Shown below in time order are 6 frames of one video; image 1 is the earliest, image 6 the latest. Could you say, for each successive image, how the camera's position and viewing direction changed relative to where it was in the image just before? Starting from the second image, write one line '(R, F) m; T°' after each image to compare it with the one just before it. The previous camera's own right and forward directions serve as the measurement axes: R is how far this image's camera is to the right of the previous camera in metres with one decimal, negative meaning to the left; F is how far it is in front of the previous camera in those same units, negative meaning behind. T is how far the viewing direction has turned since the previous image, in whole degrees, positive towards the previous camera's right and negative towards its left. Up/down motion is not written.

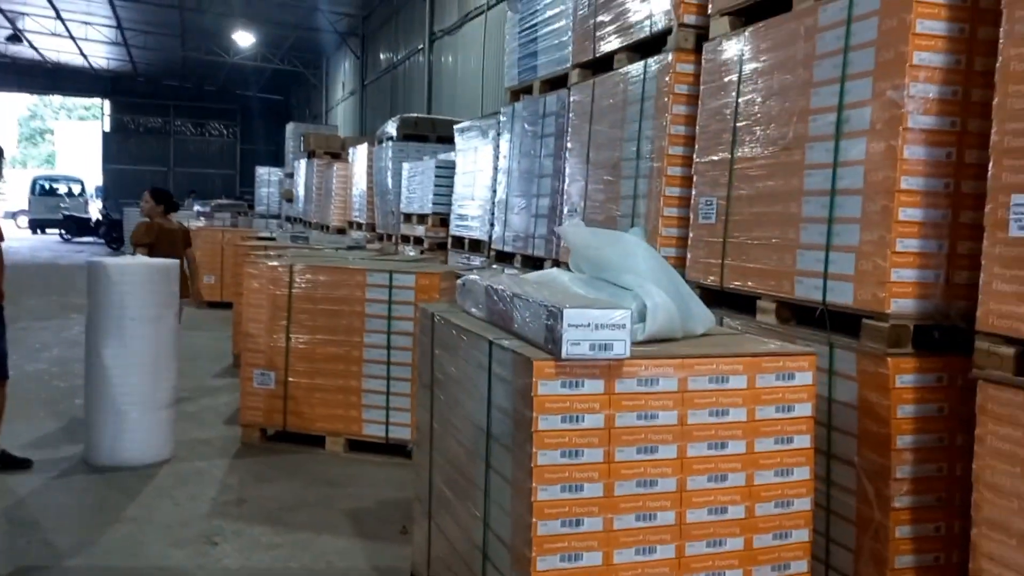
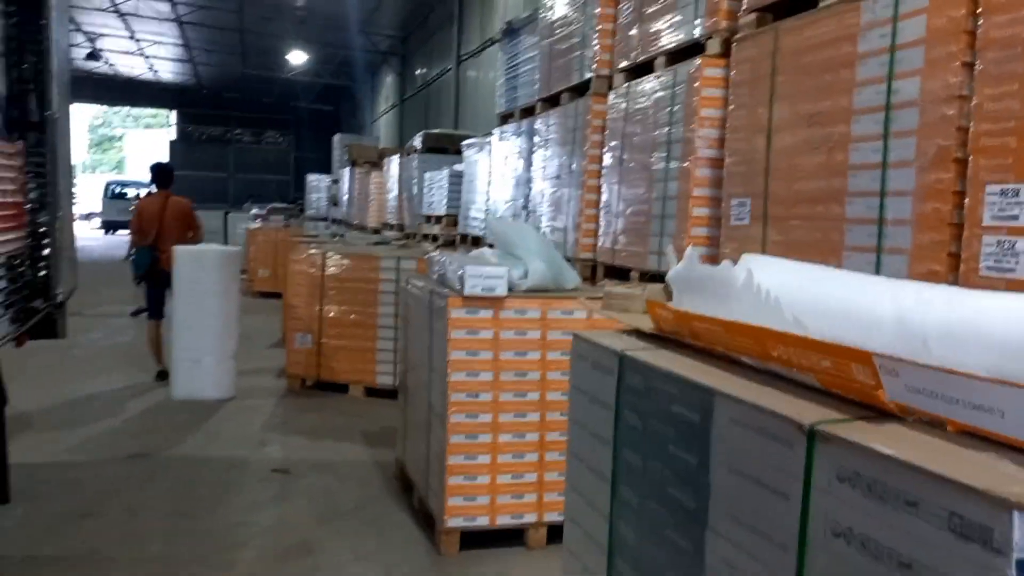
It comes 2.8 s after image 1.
(+0.5, -1.4) m; -3°
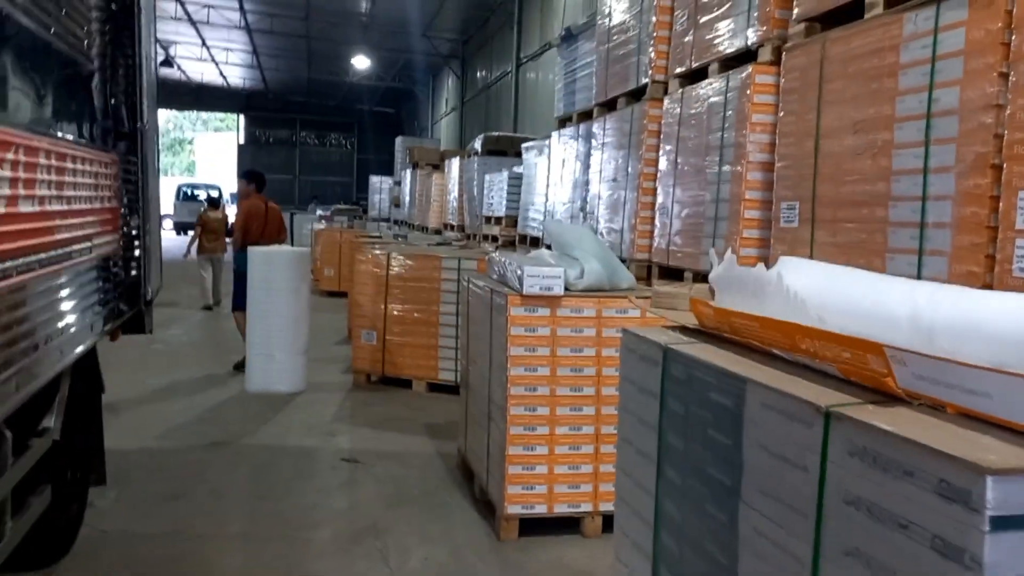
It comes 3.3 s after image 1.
(0.0, -0.2) m; -4°
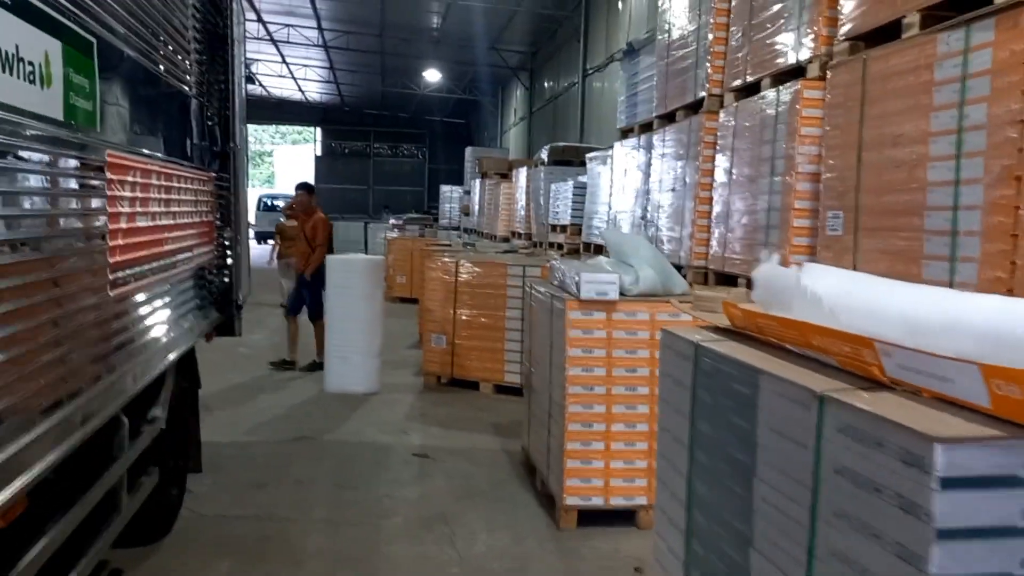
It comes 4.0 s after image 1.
(+0.1, -0.3) m; -5°
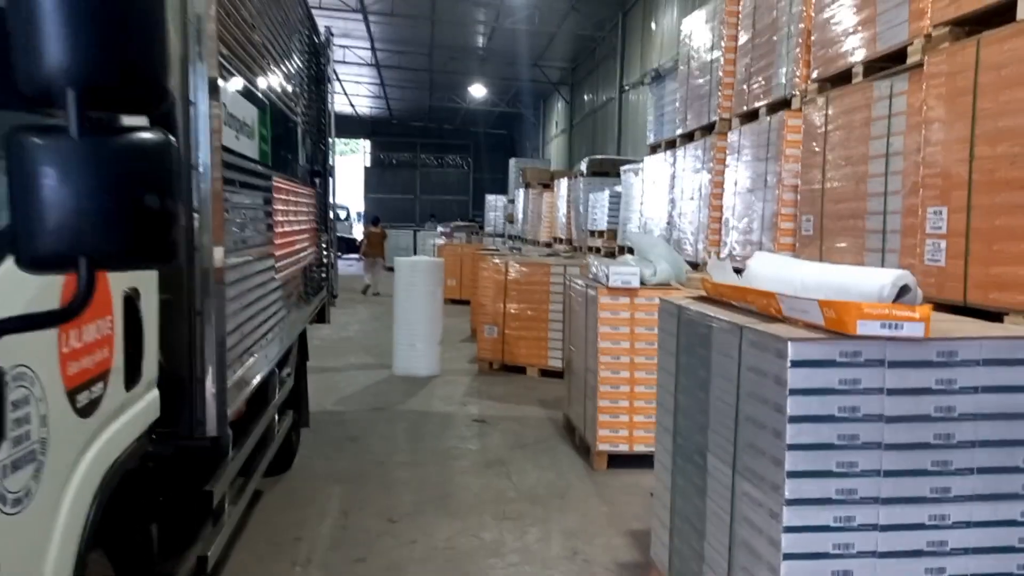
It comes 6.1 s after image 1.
(0.0, -1.1) m; -3°
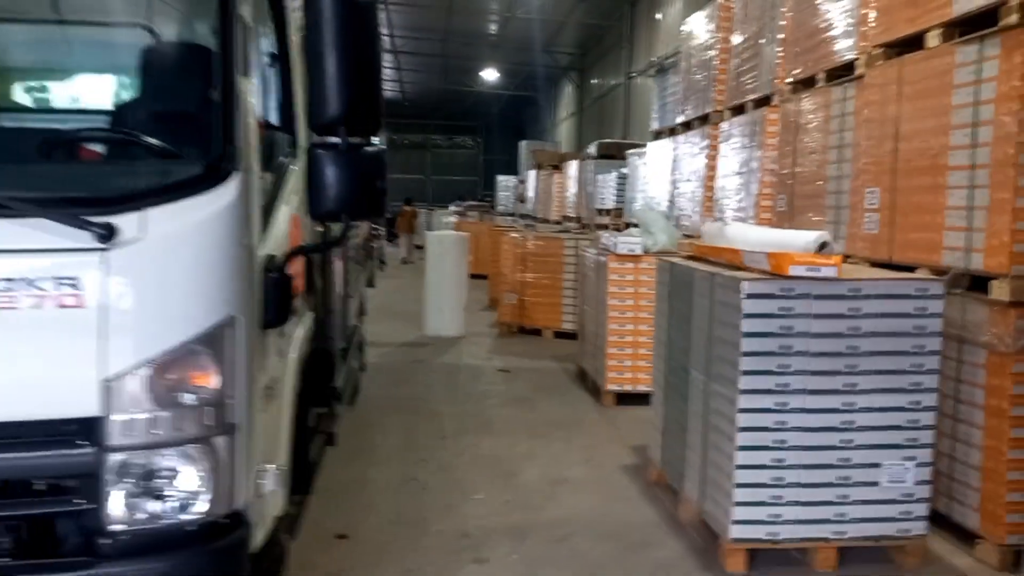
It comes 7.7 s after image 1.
(-0.1, -1.1) m; 0°
